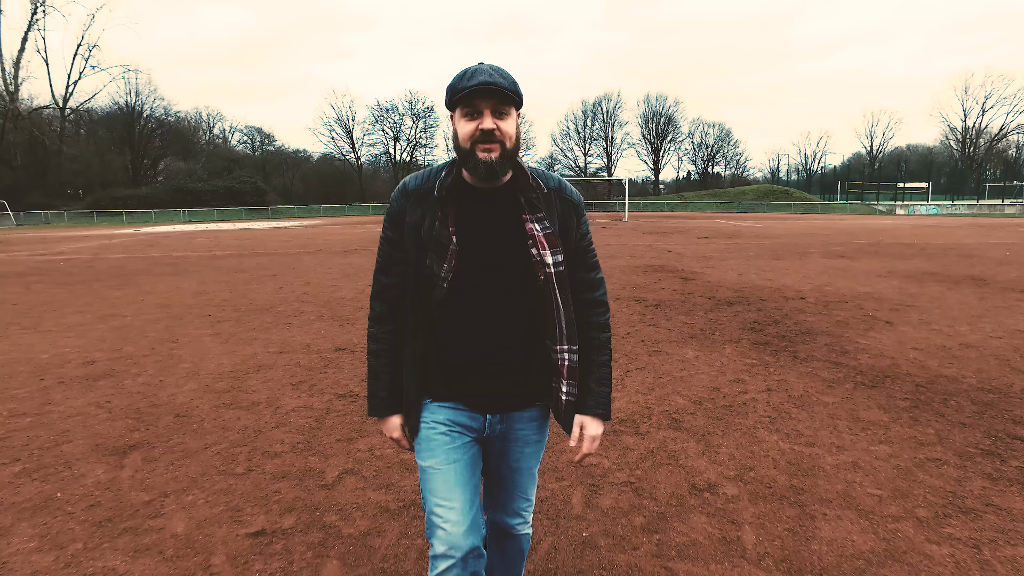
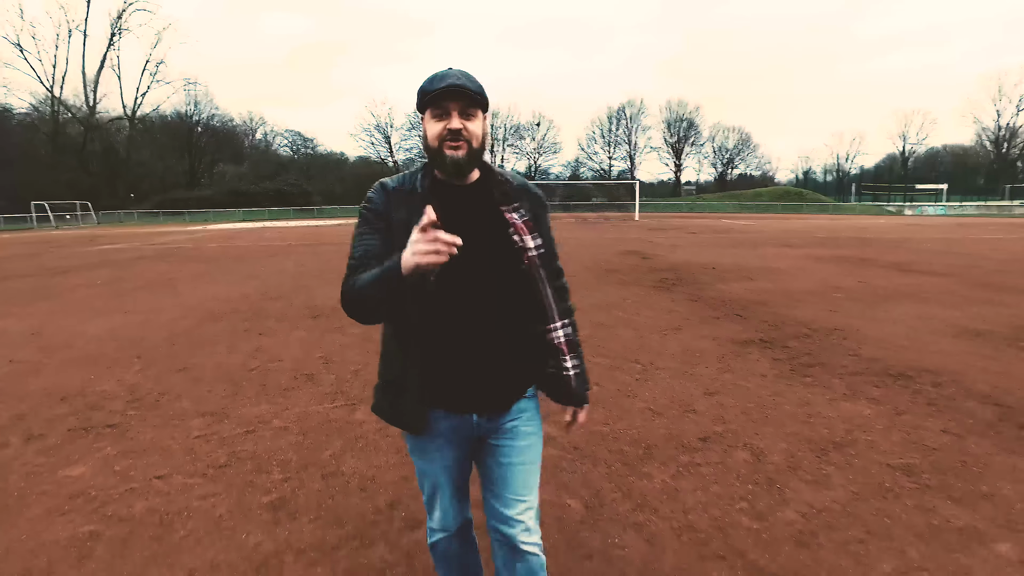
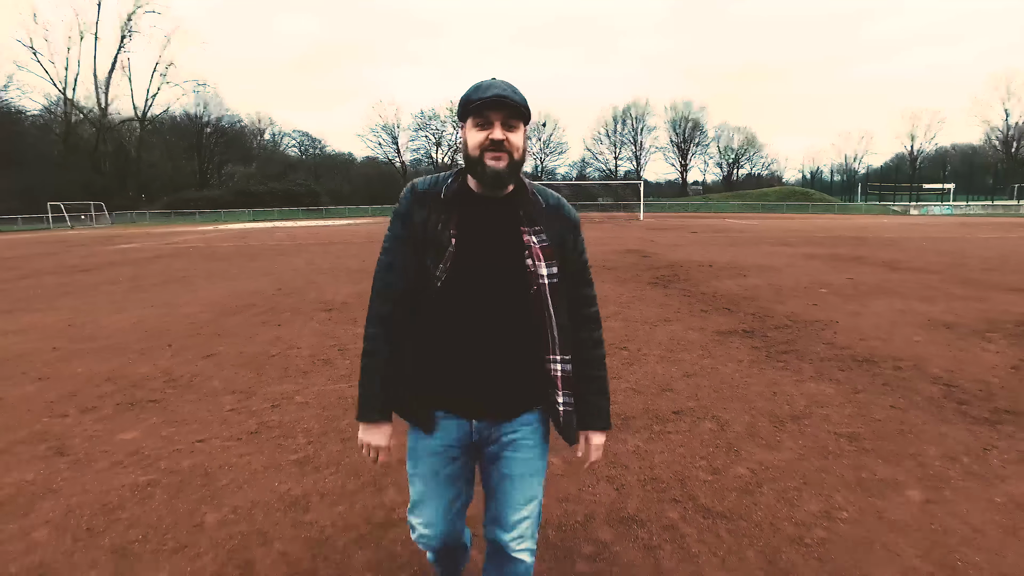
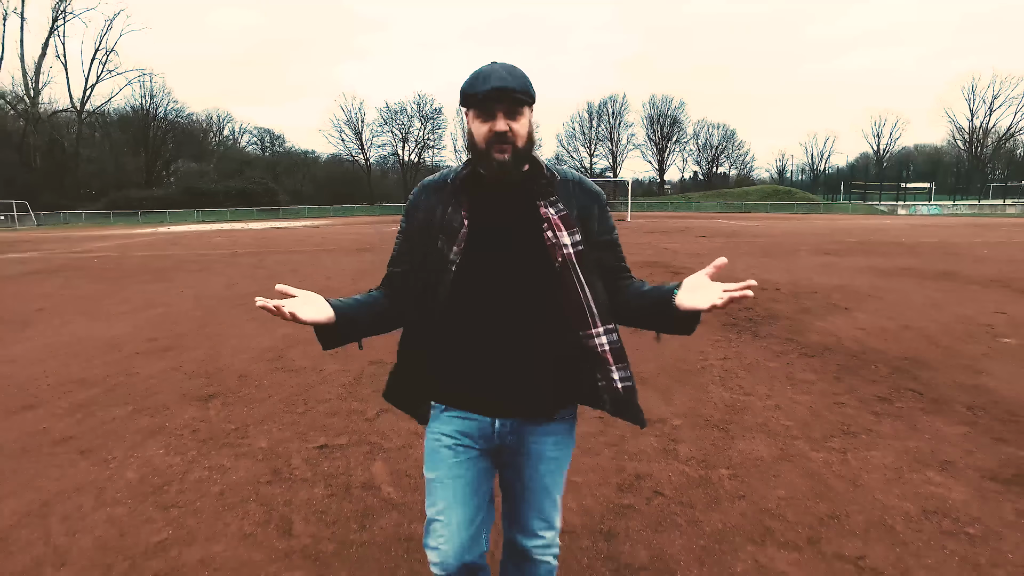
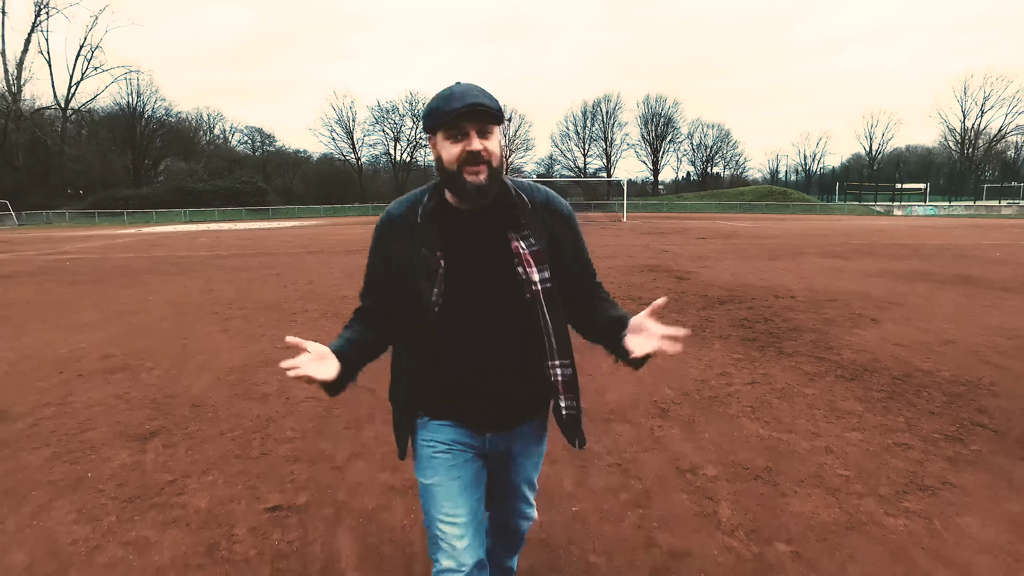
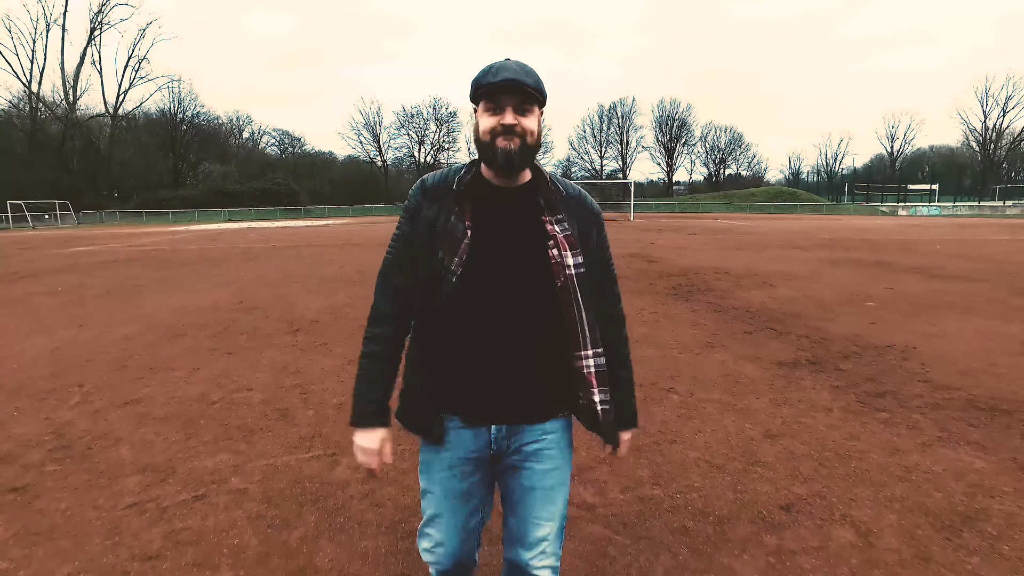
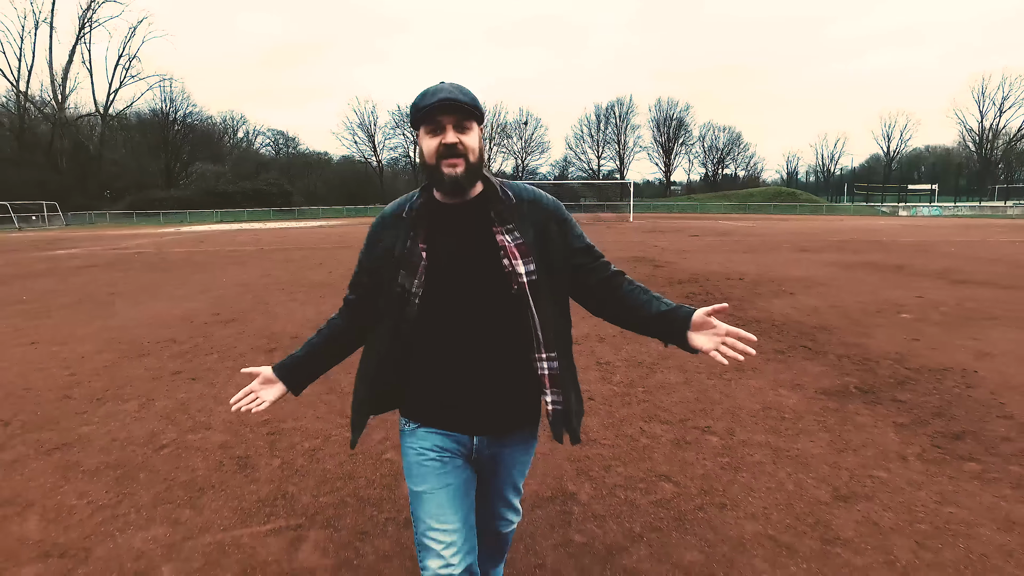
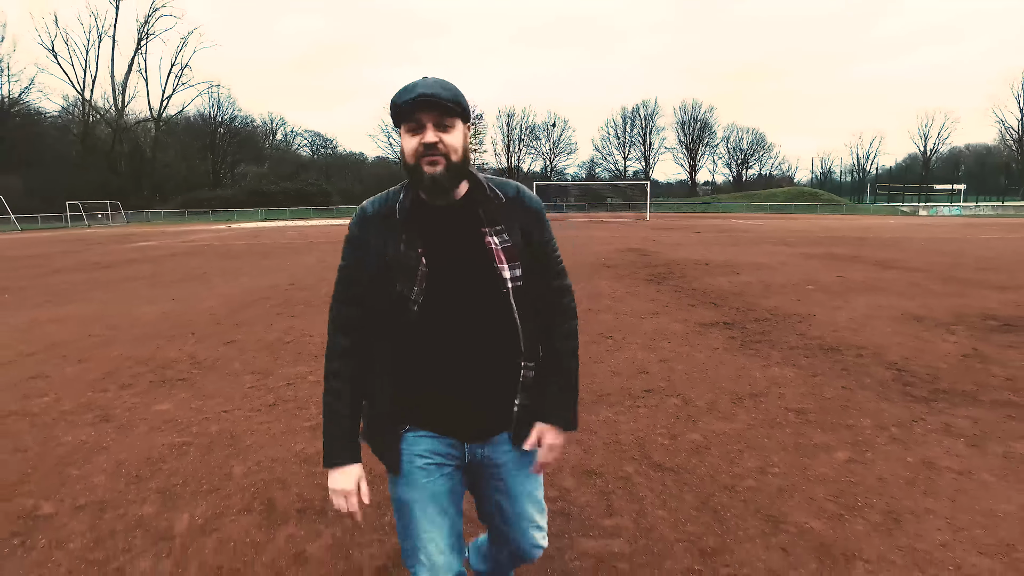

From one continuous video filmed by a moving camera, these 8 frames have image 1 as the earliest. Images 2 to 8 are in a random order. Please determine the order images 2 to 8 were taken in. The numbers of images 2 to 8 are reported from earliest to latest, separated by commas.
5, 4, 7, 6, 2, 3, 8
